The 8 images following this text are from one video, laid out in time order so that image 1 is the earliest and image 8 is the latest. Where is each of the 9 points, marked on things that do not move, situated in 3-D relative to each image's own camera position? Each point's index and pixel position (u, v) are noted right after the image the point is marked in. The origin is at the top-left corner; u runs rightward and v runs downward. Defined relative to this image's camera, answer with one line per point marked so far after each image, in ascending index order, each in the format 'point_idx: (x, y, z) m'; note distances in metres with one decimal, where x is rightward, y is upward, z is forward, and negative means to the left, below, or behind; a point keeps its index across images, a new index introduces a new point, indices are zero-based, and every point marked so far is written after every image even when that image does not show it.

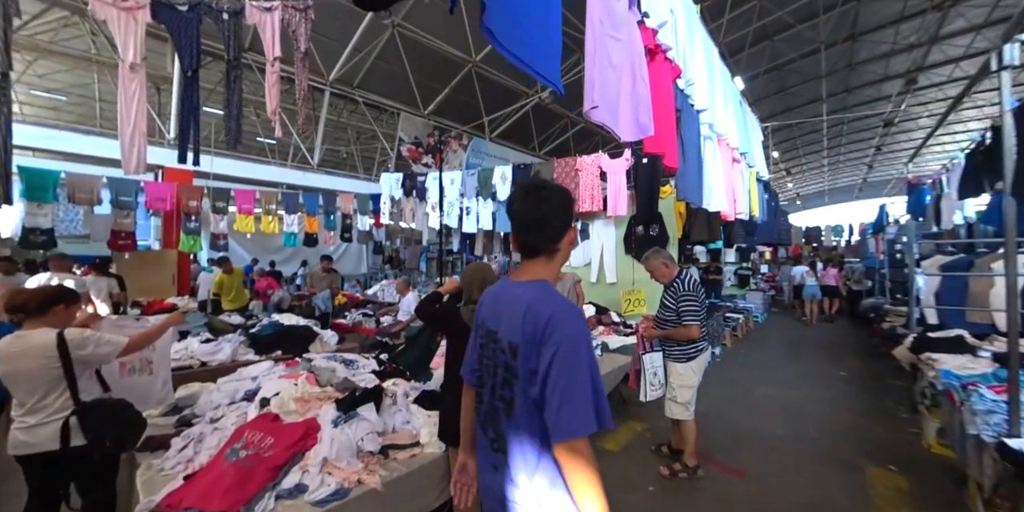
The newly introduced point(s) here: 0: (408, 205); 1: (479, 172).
0: (-2.4, +1.2, +8.1) m
1: (-0.6, +1.6, +6.6) m
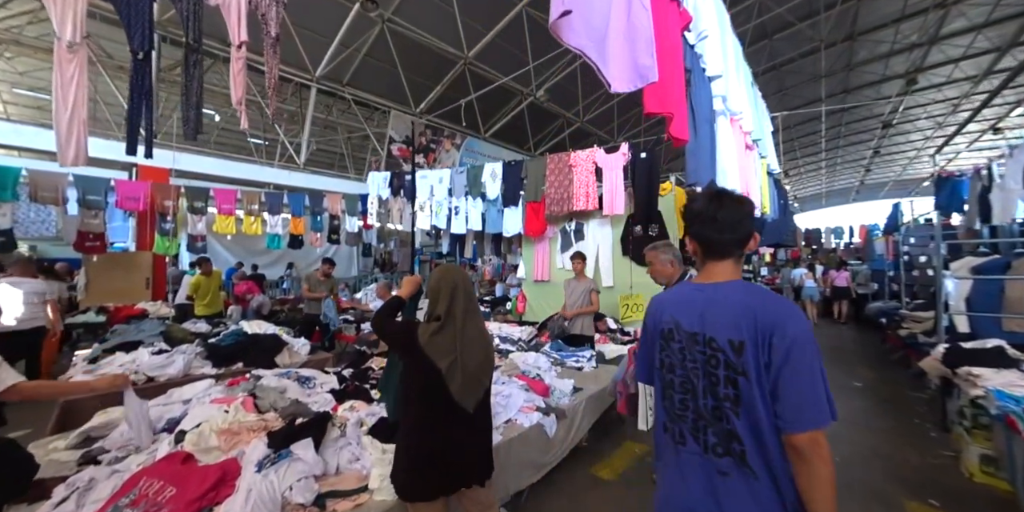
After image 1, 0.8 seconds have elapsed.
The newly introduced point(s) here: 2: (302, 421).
0: (-2.5, +1.1, +7.7) m
1: (-0.8, +1.5, +6.3) m
2: (-1.1, -0.8, +1.8) m
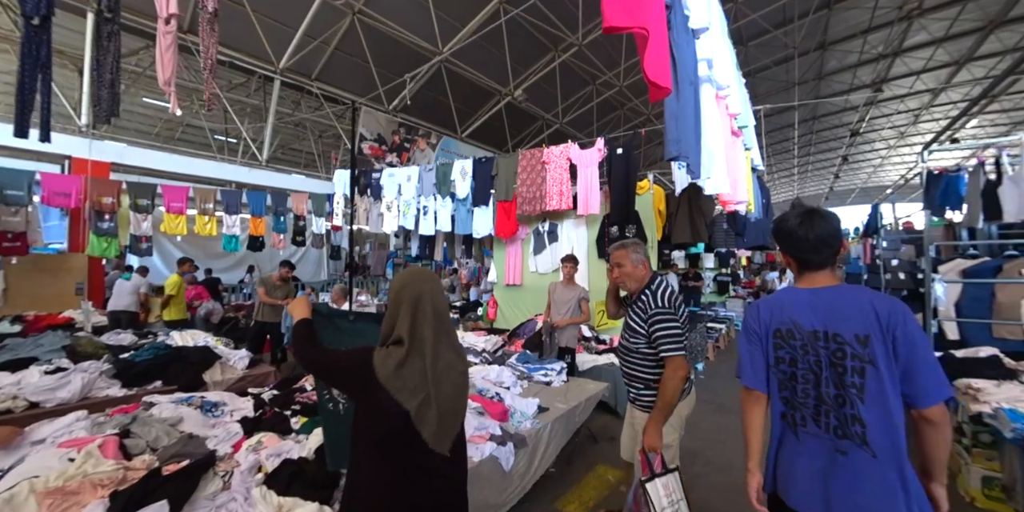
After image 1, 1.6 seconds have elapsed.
0: (-3.1, +1.1, +7.2) m
1: (-1.3, +1.5, +5.9) m
2: (-1.3, -0.8, +1.4) m
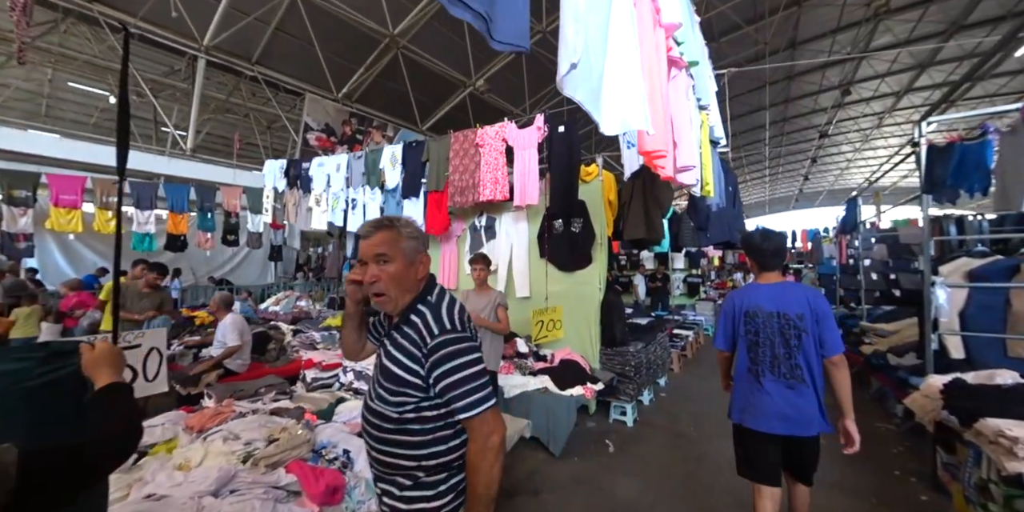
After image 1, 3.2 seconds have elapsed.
0: (-4.0, +1.0, +6.4) m
1: (-2.1, +1.5, +5.1) m
2: (-1.9, -0.8, +0.6) m
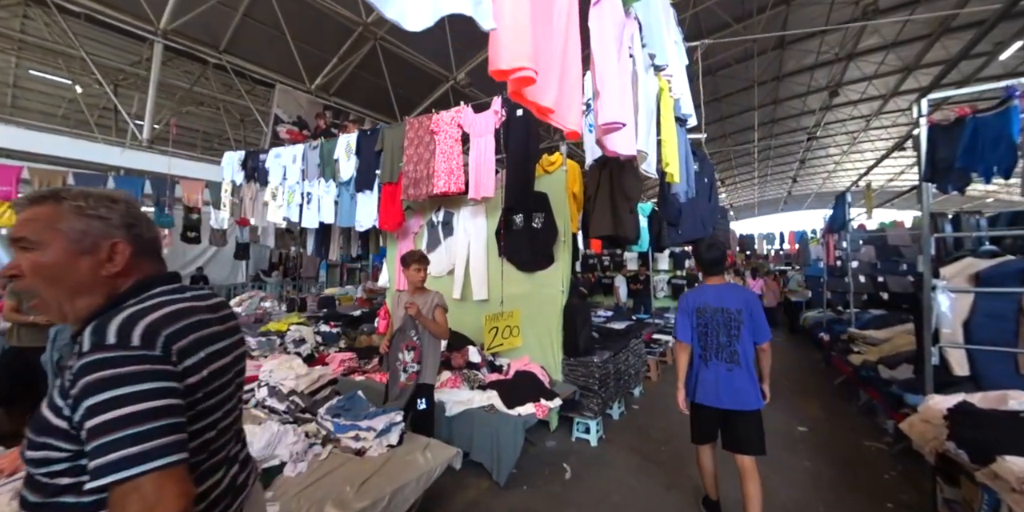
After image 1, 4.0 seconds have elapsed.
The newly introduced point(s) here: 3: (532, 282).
0: (-4.4, +1.1, +5.9) m
1: (-2.5, +1.5, +4.7) m
2: (-2.3, -0.8, +0.2) m
3: (+0.2, -0.2, +3.2) m
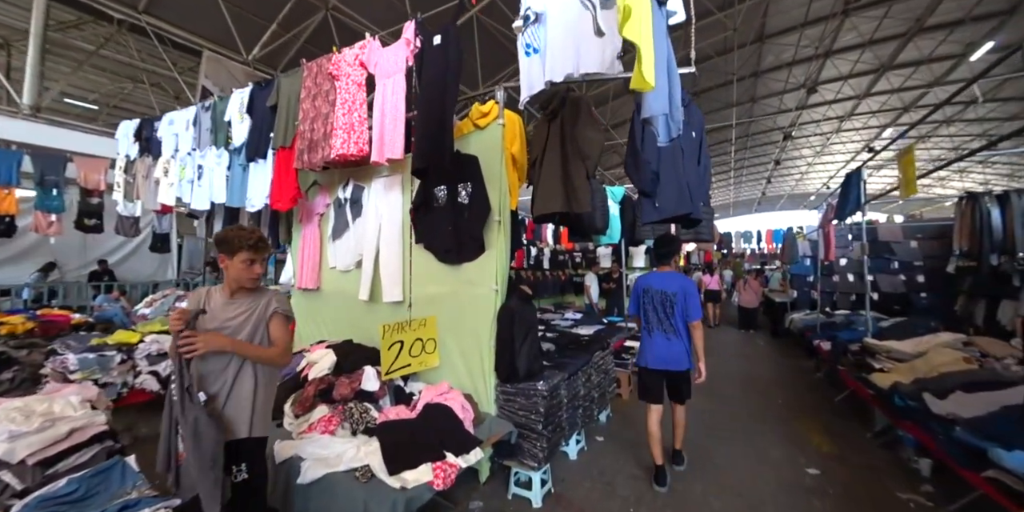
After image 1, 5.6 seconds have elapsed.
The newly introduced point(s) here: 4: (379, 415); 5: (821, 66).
0: (-5.1, +1.2, +4.8) m
1: (-3.1, +1.6, +3.7) m
2: (-2.6, -0.7, -0.8) m
3: (-0.4, -0.1, +2.3) m
4: (-0.7, -0.9, +1.9) m
5: (+11.6, +7.2, +13.3) m
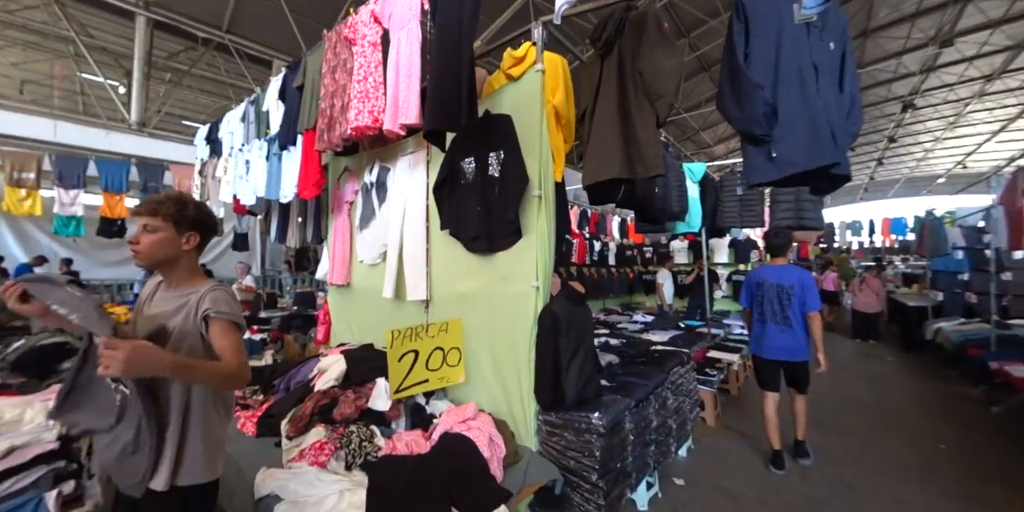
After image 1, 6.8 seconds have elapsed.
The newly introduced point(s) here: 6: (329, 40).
0: (-4.3, +1.2, +5.1) m
1: (-2.6, +1.7, +3.7) m
2: (-2.9, -0.6, -0.8) m
3: (-0.1, -0.1, +1.8) m
4: (-0.5, -0.8, +1.5) m
5: (+13.5, +7.4, +10.6) m
6: (-1.2, +1.5, +2.4) m
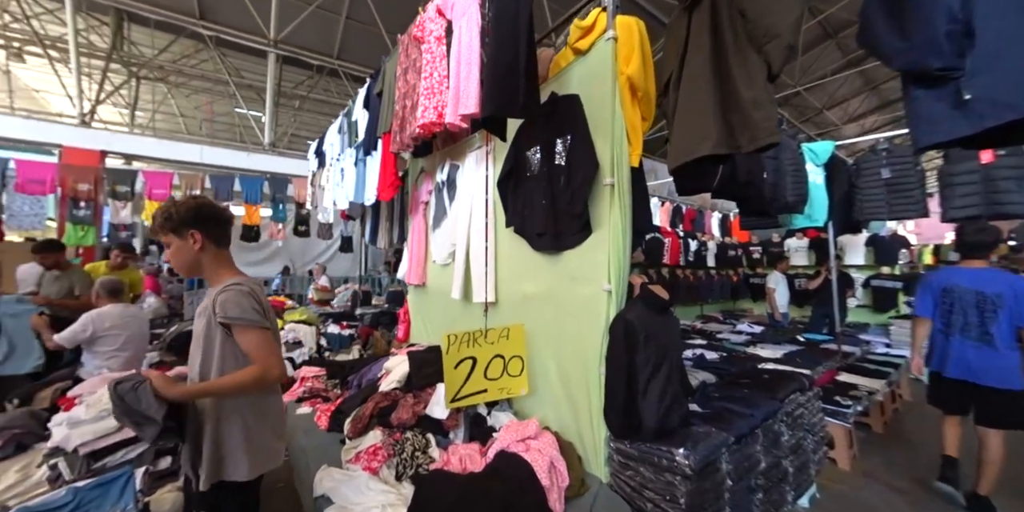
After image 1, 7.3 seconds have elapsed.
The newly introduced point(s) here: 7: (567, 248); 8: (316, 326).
0: (-3.2, +1.2, +5.8) m
1: (-1.8, +1.7, +4.0) m
2: (-3.1, -0.6, -0.3) m
3: (+0.2, -0.1, +1.7) m
4: (-0.3, -0.8, +1.4) m
5: (+15.5, +7.4, +7.1) m
6: (-0.7, +1.5, +2.4) m
7: (+0.2, 0.0, +1.6) m
8: (-1.9, -0.7, +3.5) m
